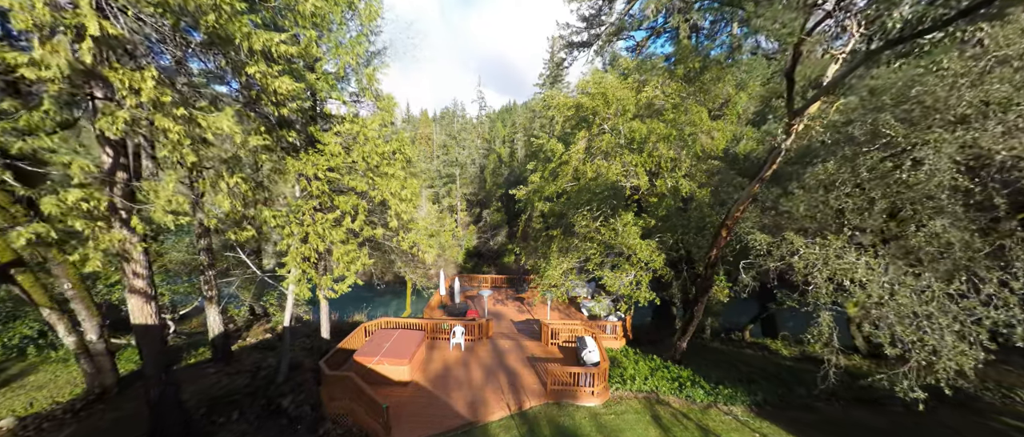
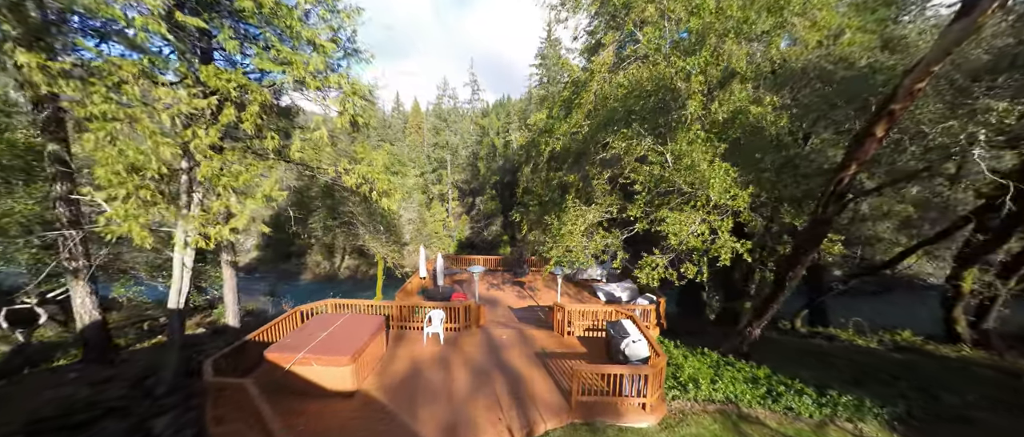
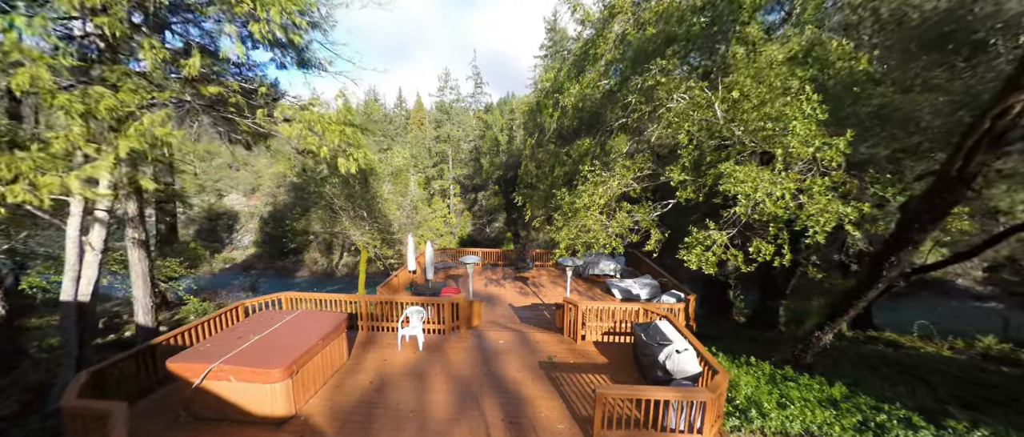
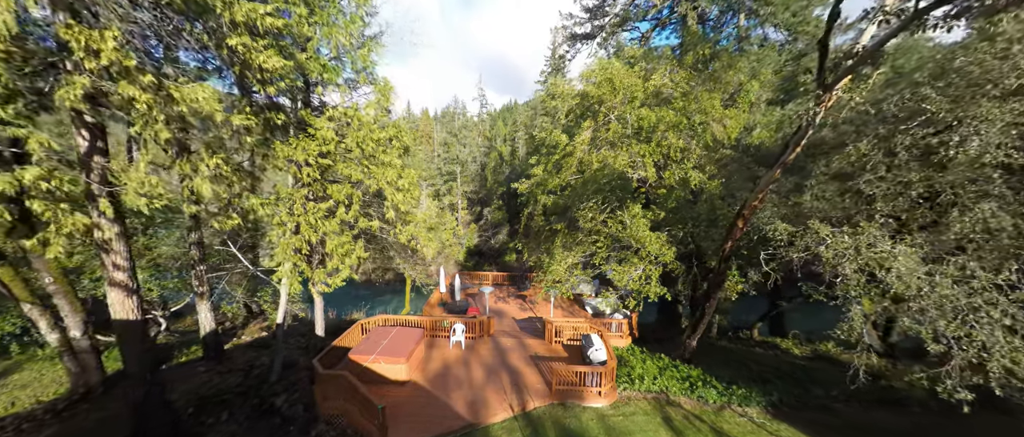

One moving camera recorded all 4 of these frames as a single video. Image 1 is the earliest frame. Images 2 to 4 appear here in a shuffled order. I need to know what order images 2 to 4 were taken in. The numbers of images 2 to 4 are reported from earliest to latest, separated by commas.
4, 2, 3
